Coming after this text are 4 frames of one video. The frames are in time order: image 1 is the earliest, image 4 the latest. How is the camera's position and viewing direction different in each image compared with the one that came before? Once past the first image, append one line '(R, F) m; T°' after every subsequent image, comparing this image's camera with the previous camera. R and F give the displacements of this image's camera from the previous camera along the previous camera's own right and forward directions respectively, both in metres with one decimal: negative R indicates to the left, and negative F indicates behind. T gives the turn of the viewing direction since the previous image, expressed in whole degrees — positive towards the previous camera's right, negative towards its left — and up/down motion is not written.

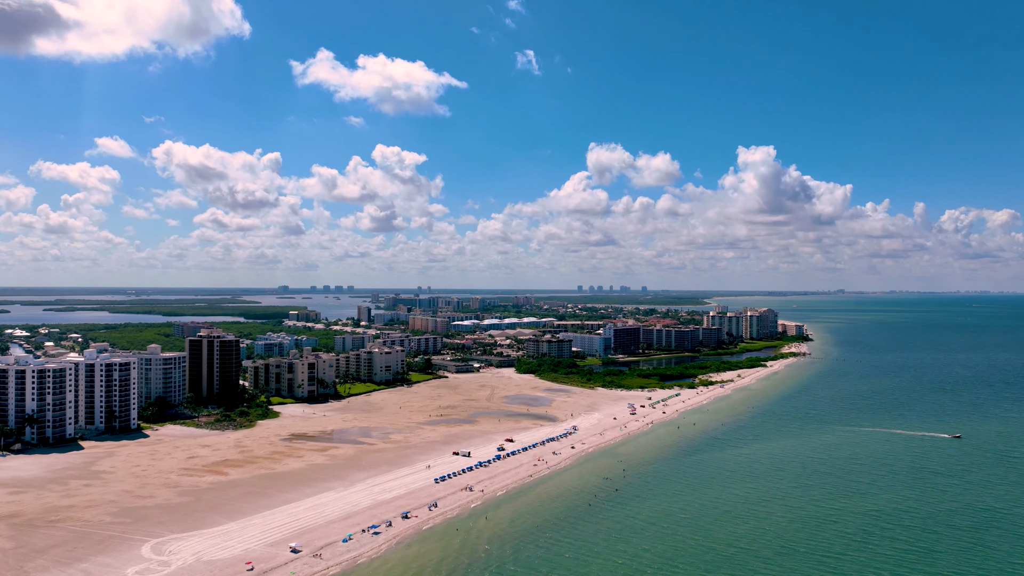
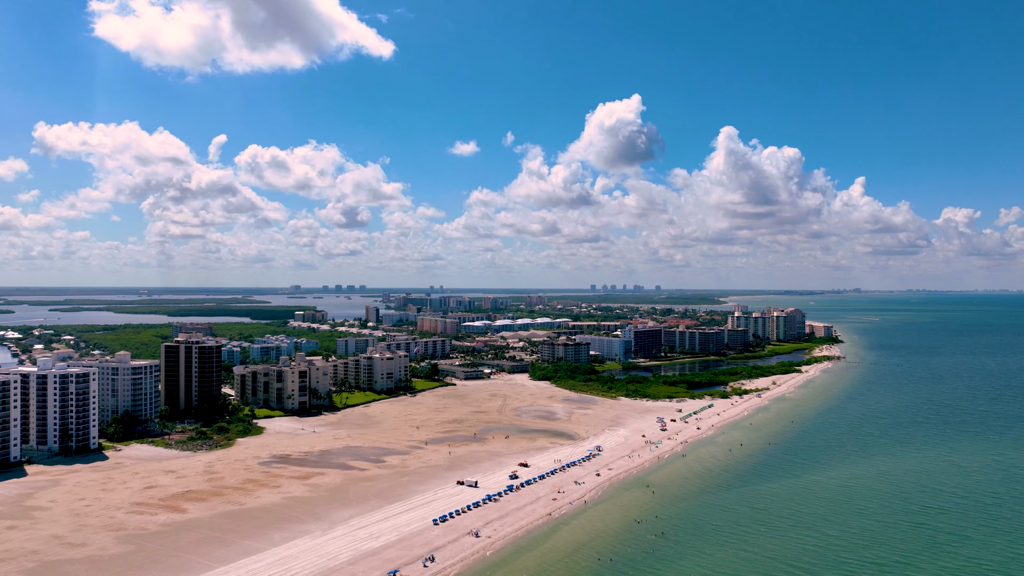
(-0.2, +8.7) m; -1°
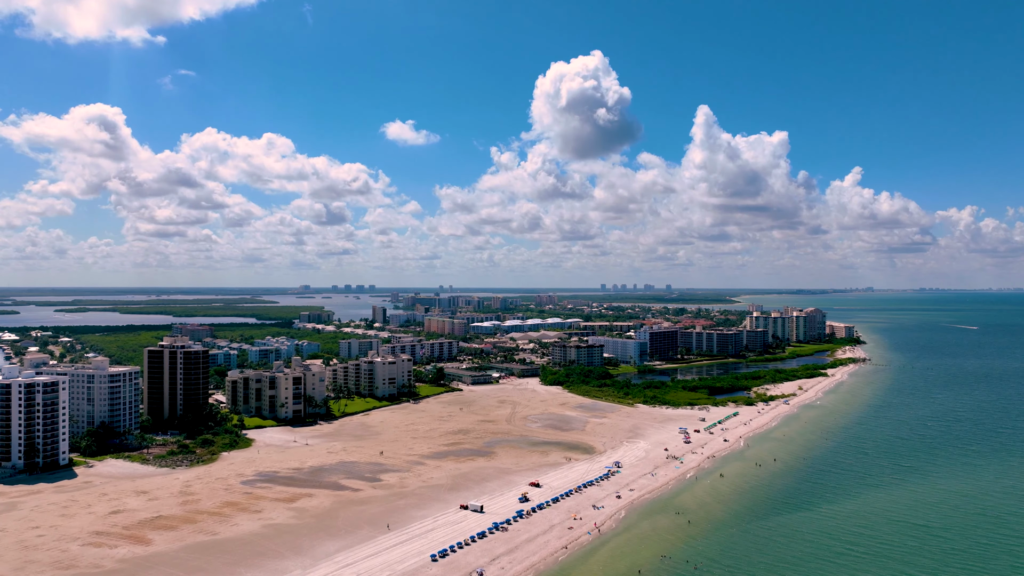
(0.0, +5.4) m; -1°
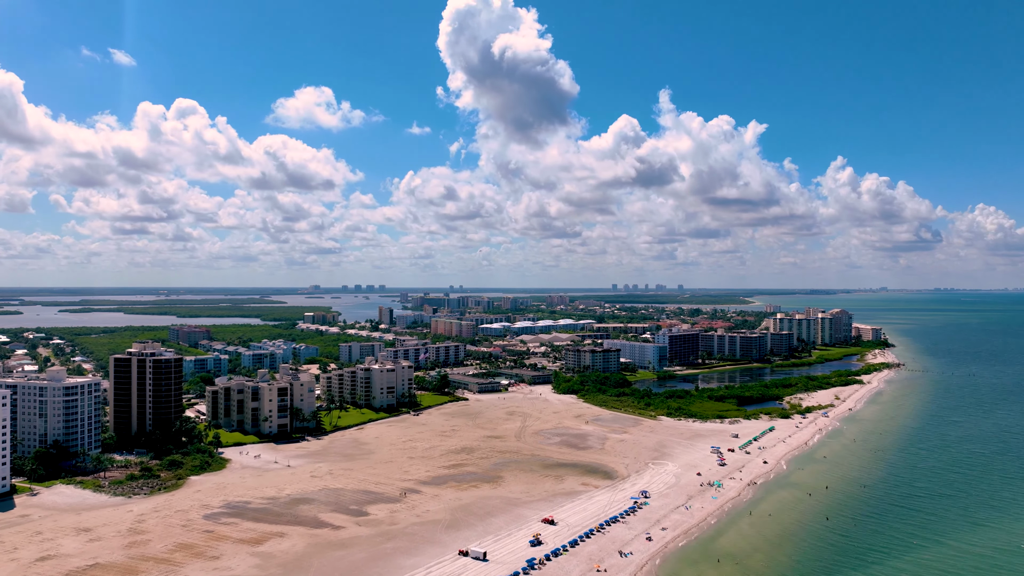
(+0.1, +7.3) m; -1°
